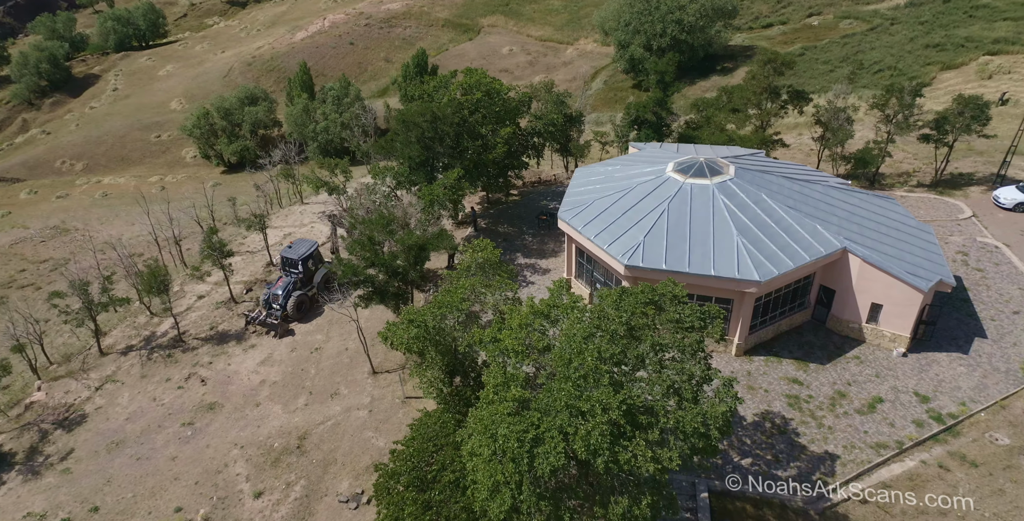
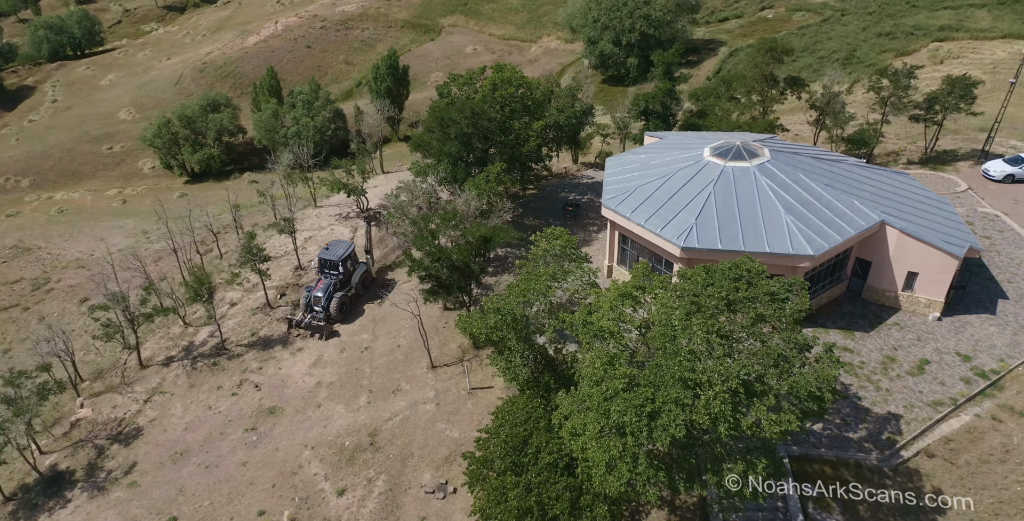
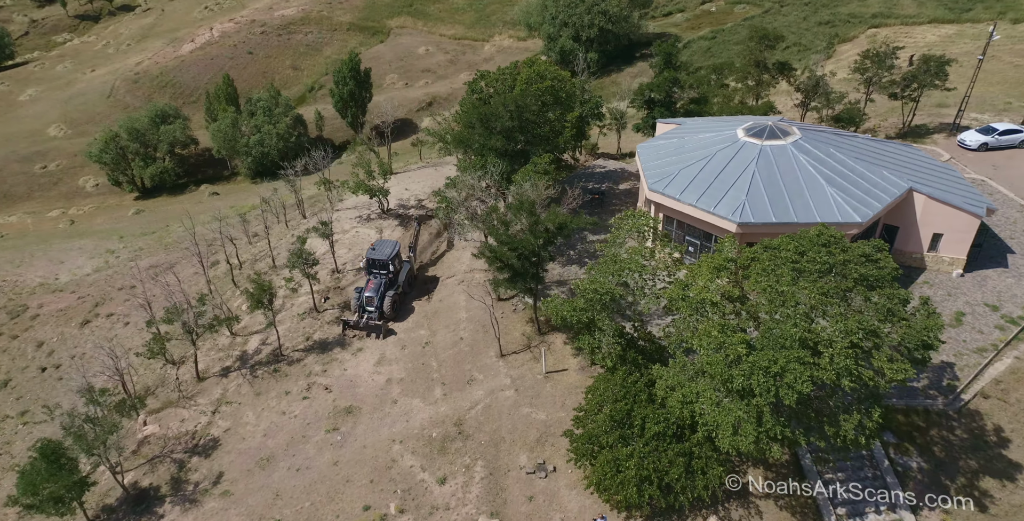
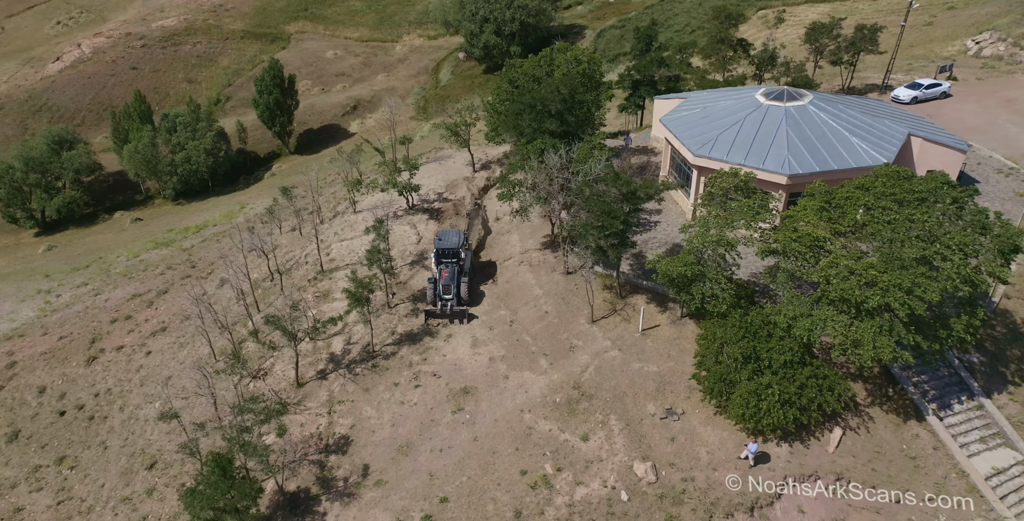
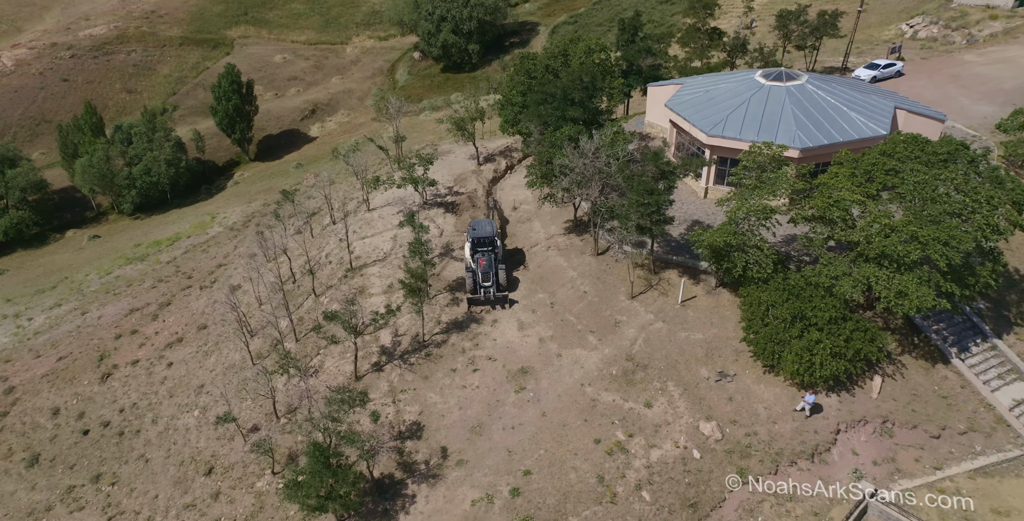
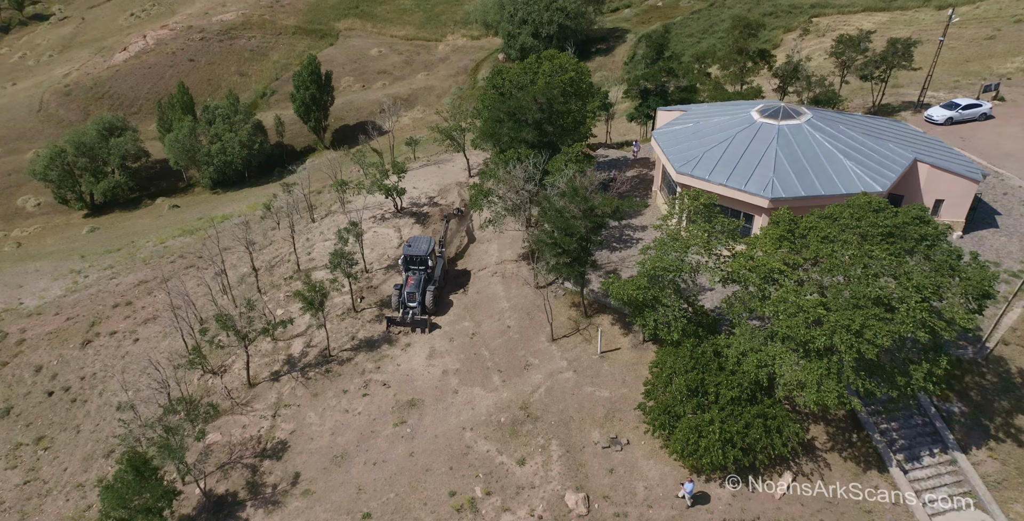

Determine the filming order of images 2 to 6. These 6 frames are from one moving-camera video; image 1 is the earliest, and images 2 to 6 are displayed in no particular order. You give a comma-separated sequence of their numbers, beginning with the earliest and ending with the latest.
2, 3, 6, 4, 5
